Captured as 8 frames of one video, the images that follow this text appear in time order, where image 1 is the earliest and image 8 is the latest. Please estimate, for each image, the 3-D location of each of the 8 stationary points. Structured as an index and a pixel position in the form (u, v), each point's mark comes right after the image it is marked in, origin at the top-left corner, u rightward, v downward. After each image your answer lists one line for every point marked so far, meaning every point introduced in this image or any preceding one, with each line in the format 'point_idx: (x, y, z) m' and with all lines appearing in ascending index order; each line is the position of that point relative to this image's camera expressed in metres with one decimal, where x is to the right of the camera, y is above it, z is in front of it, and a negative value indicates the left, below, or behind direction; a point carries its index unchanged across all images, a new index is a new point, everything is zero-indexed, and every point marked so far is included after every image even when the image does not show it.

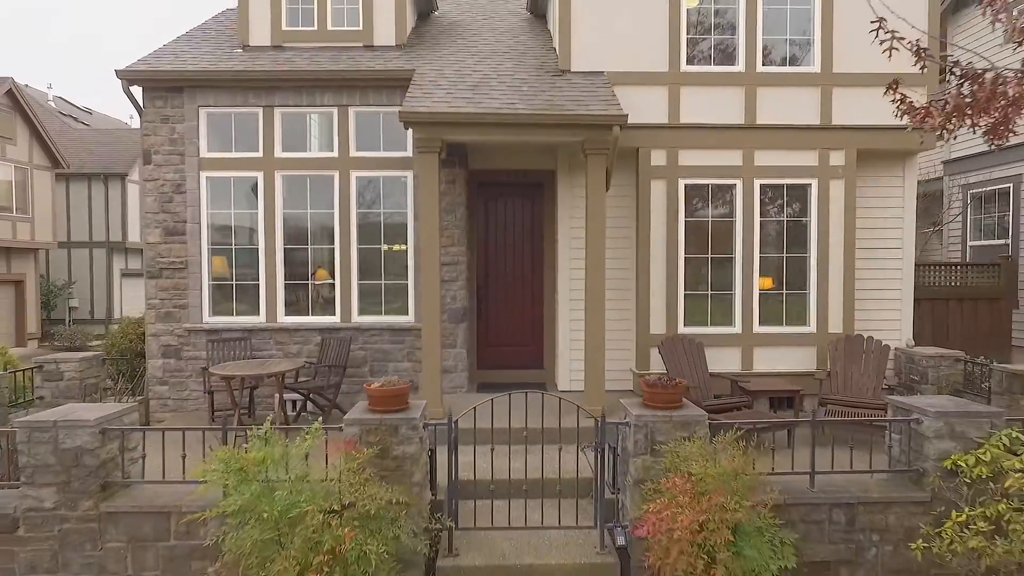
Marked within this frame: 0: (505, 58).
0: (0.0, +2.4, +6.5) m
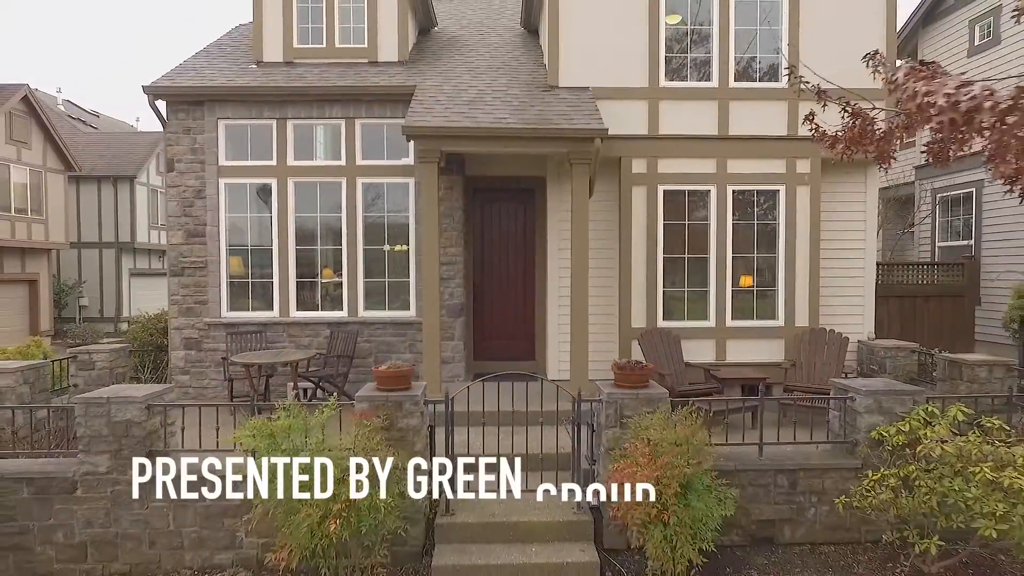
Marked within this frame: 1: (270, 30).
0: (-0.1, +2.5, +7.1) m
1: (-2.8, +3.1, +7.2) m
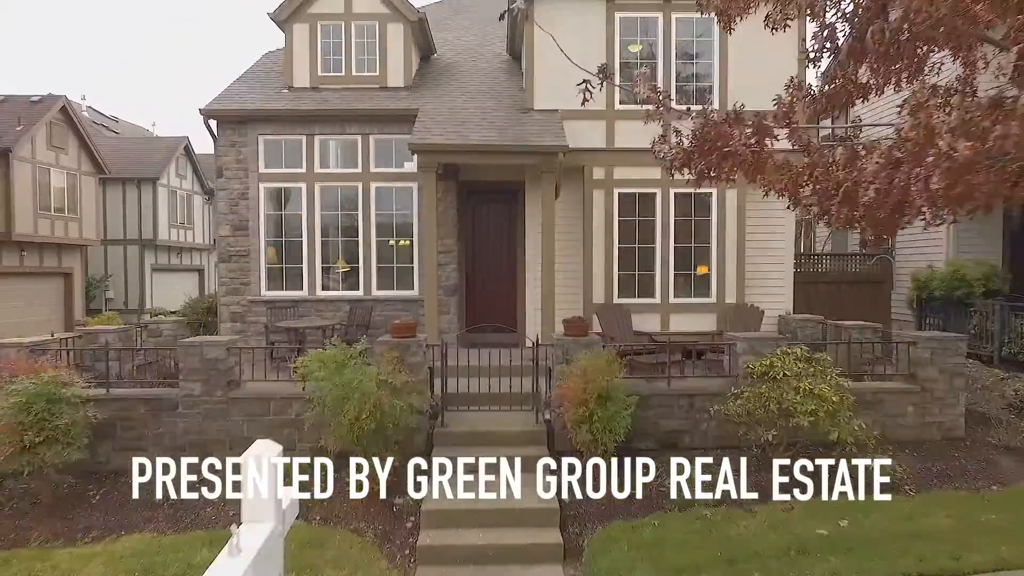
0: (-0.3, +2.7, +8.6) m
1: (-3.1, +3.4, +8.8) m
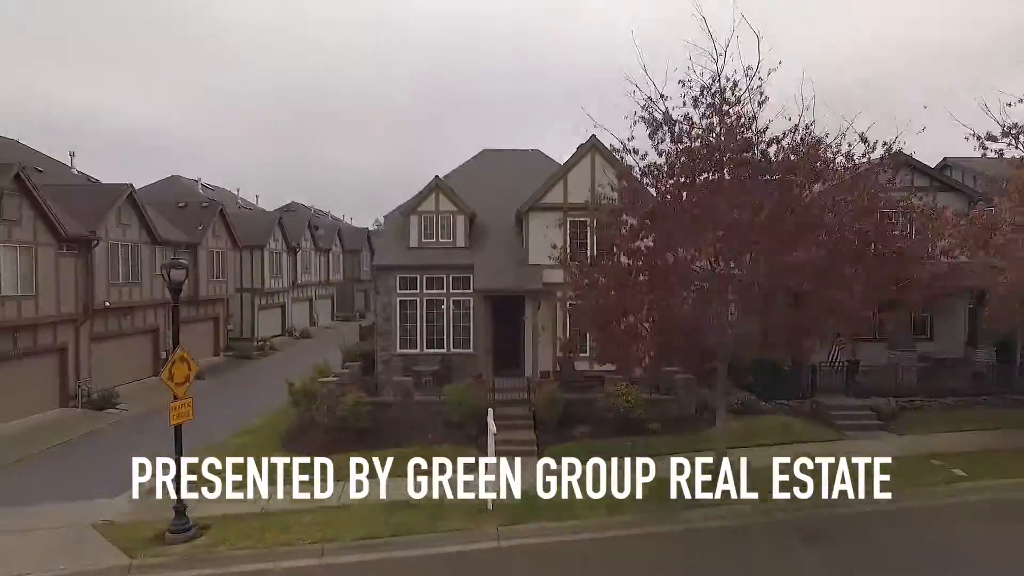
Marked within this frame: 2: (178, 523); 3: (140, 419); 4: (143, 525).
0: (-0.2, +1.0, +17.6) m
1: (-2.9, +1.7, +17.7) m
2: (-5.2, -3.6, +9.4) m
3: (-10.9, -3.8, +17.6) m
4: (-6.2, -3.9, +10.1) m
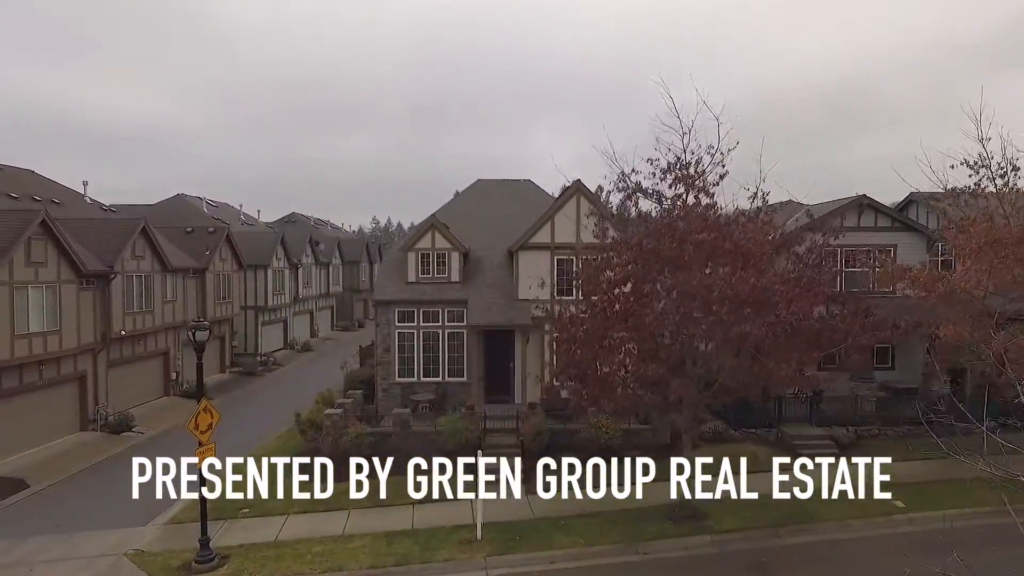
0: (-0.4, 0.0, +18.8) m
1: (-3.2, +0.7, +18.9) m
2: (-5.4, -4.7, +10.6) m
3: (-11.1, -4.8, +18.8) m
4: (-6.4, -5.0, +11.4) m
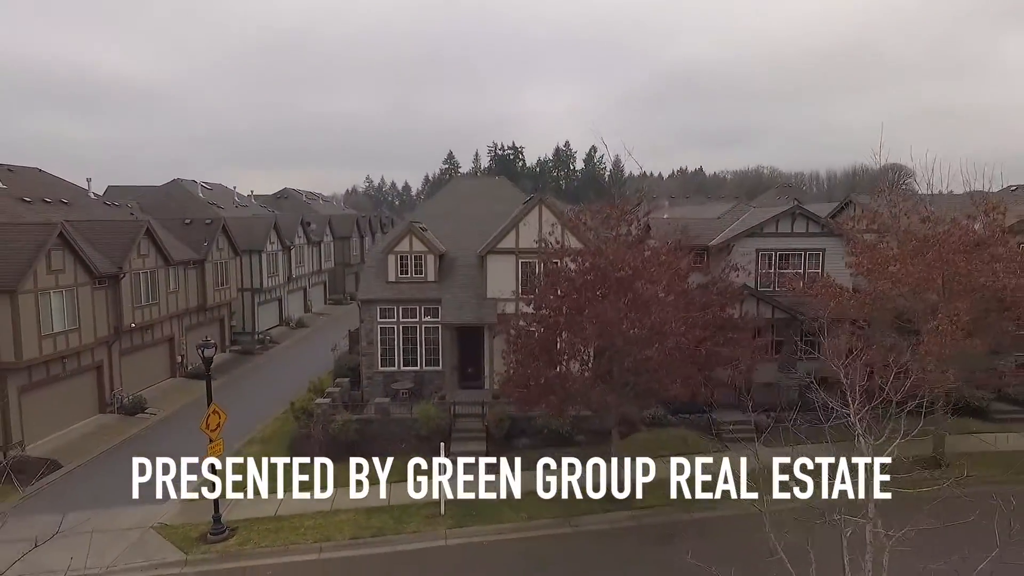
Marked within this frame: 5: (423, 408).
0: (-1.5, 0.0, +21.0) m
1: (-4.2, +0.7, +21.1) m
2: (-6.4, -5.2, +13.1) m
3: (-12.2, -4.8, +21.3) m
4: (-7.4, -5.4, +13.9) m
5: (-2.7, -3.6, +18.3) m
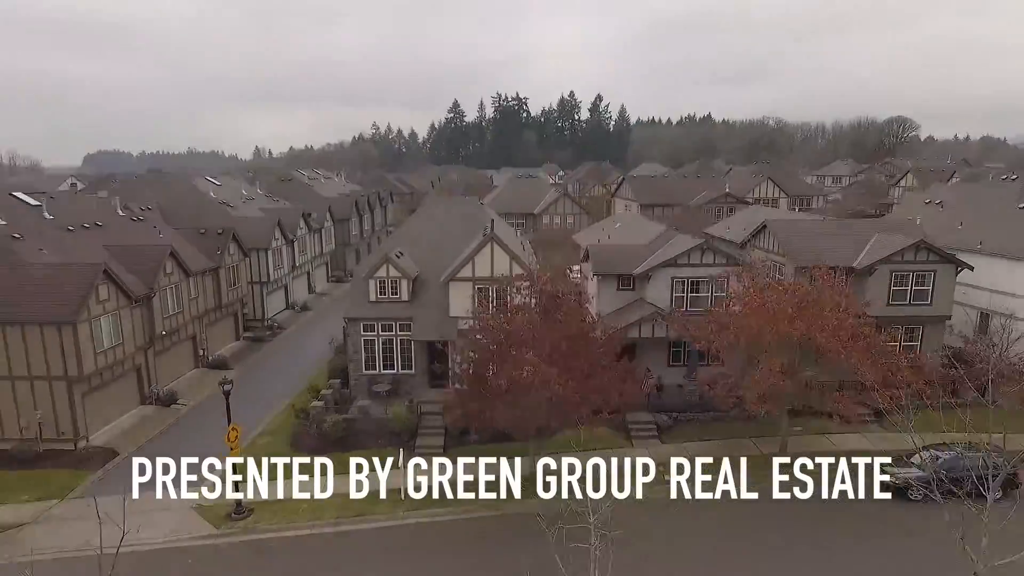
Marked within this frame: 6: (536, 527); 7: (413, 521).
0: (-3.2, -0.8, +25.6) m
1: (-5.9, -0.1, +25.6) m
2: (-8.3, -6.7, +18.3) m
3: (-13.9, -5.5, +26.5) m
4: (-9.2, -6.9, +19.1) m
5: (-4.4, -4.6, +23.2) m
6: (+0.6, -6.9, +17.7) m
7: (-2.9, -6.9, +18.1) m
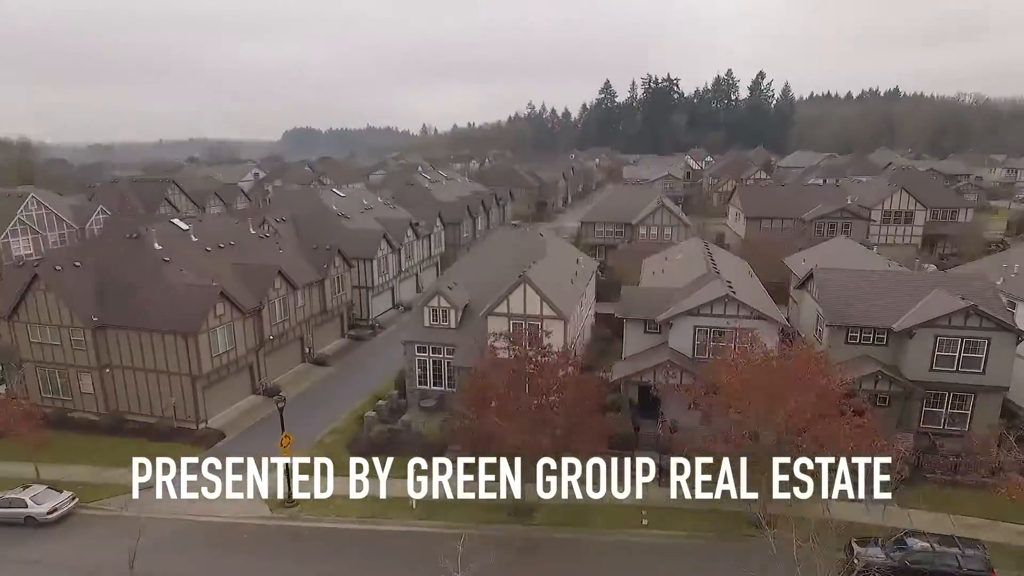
0: (-1.6, -2.2, +28.8) m
1: (-4.2, -1.4, +29.4) m
2: (-8.5, -8.1, +23.2) m
3: (-11.9, -6.3, +32.5) m
4: (-9.3, -8.2, +24.3) m
5: (-3.6, -6.1, +26.9) m
6: (-0.1, -8.8, +20.5) m
7: (-3.5, -8.6, +21.8) m
